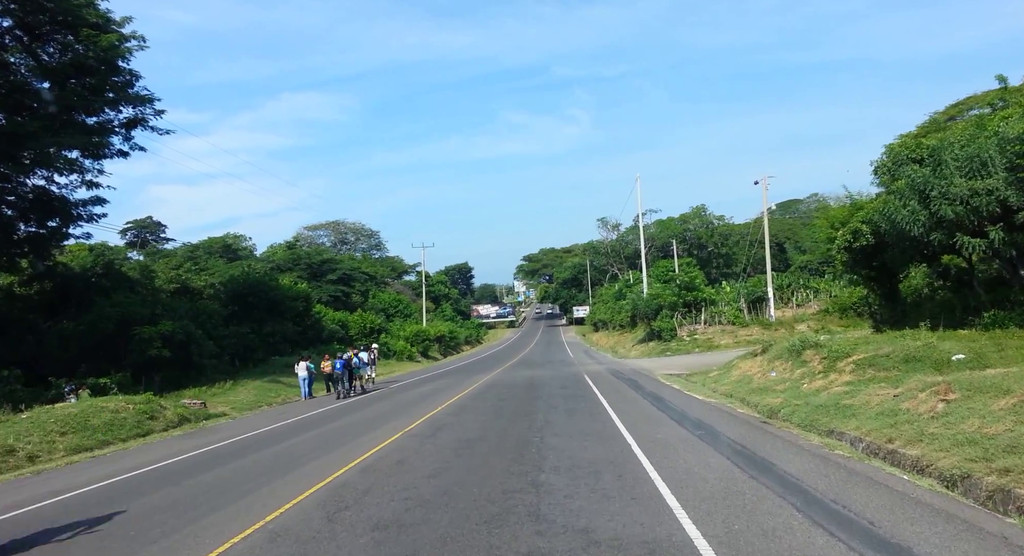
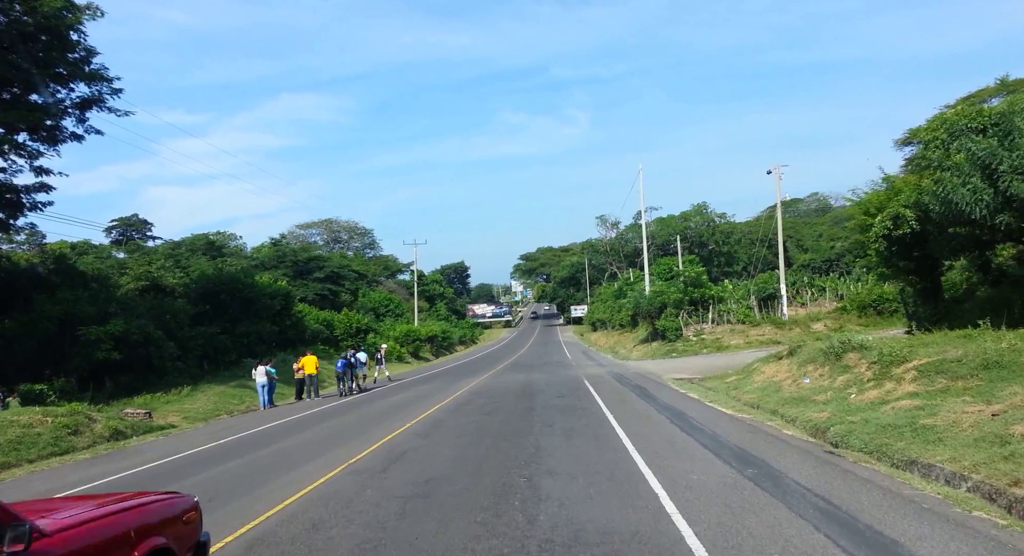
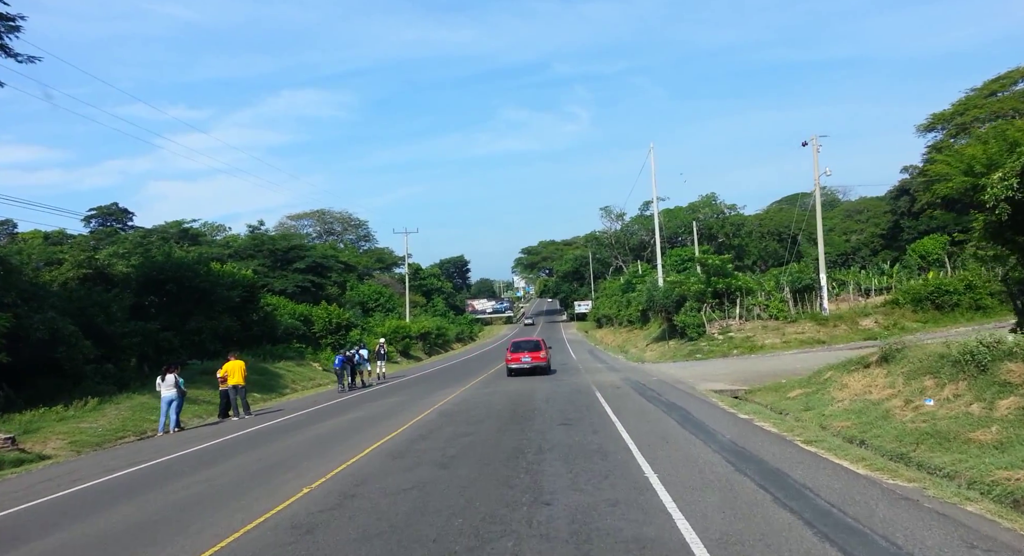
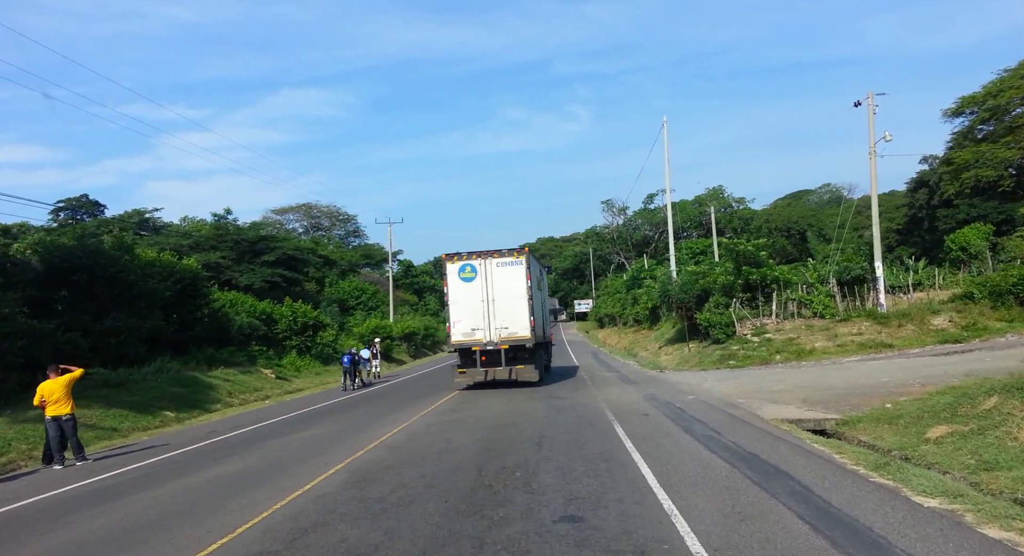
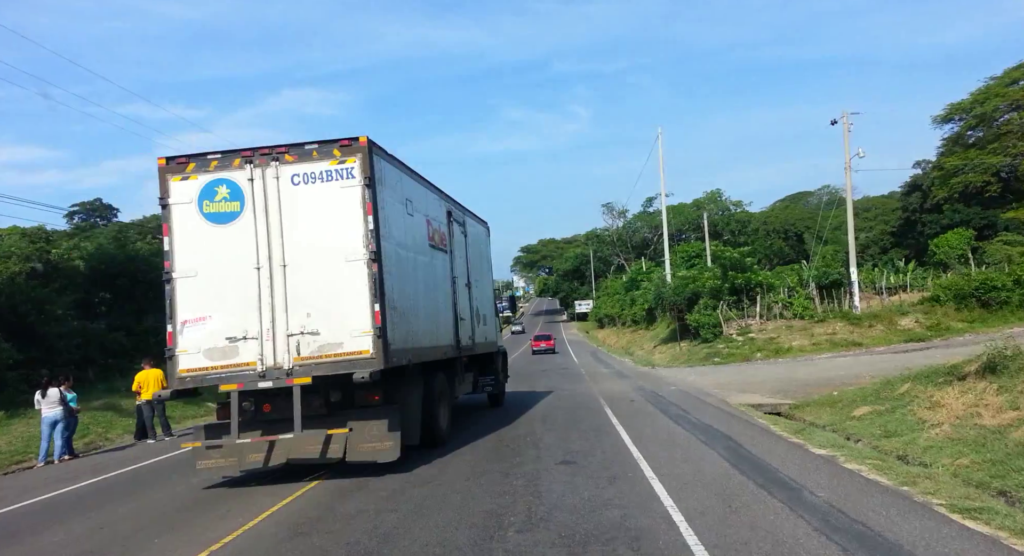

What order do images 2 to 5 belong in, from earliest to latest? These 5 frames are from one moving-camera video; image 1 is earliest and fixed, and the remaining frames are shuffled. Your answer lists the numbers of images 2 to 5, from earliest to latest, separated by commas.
2, 3, 5, 4
